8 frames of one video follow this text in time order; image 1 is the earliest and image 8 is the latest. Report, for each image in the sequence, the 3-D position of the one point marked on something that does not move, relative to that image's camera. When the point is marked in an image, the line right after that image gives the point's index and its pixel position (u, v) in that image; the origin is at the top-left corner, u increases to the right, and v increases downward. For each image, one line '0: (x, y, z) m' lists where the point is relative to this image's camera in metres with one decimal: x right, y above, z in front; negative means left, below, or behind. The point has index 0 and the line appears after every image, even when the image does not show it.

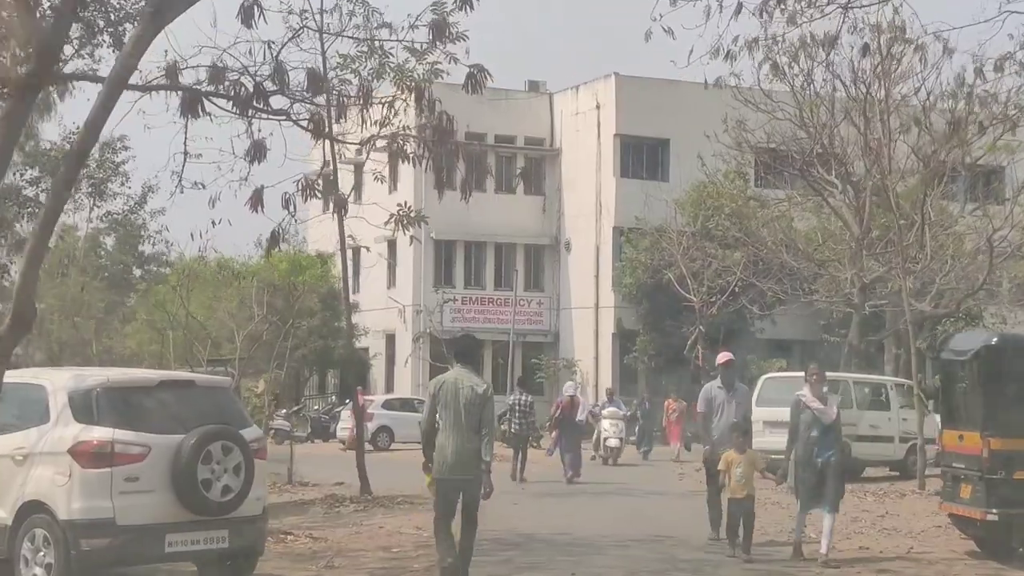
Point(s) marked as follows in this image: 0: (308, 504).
0: (-2.1, -2.3, +13.8) m
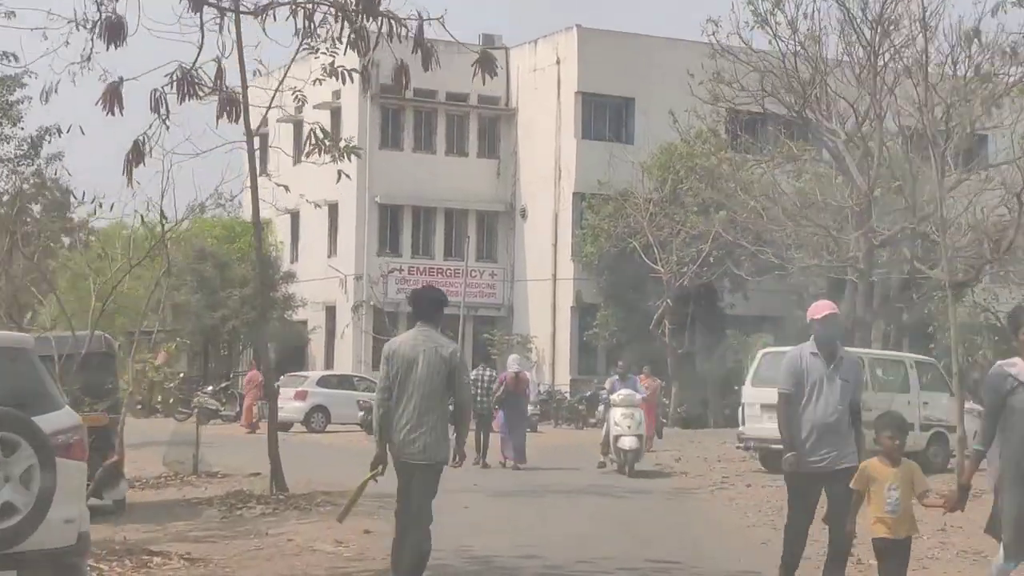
0: (-2.6, -1.8, +11.0) m
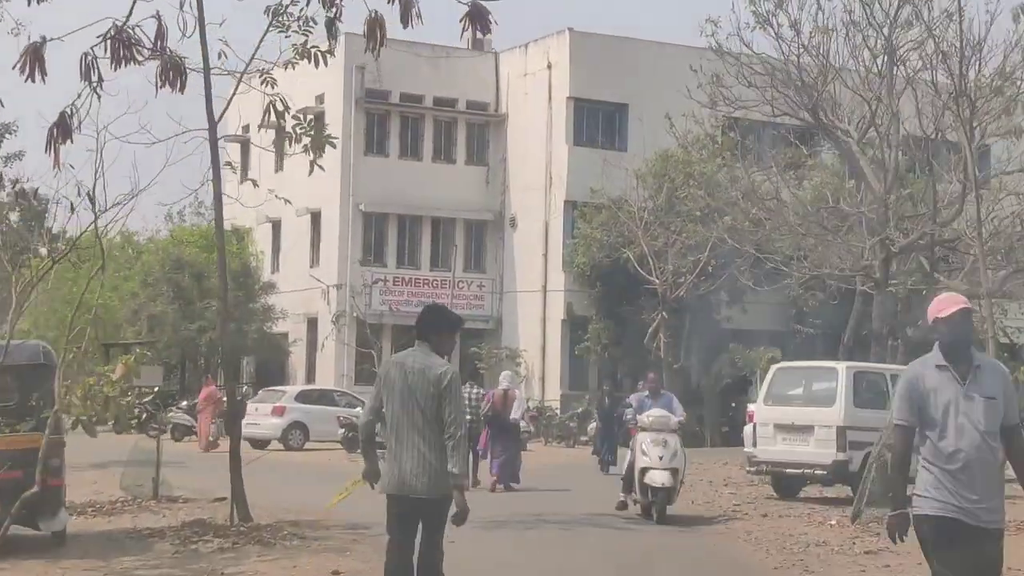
0: (-2.6, -1.8, +9.8) m
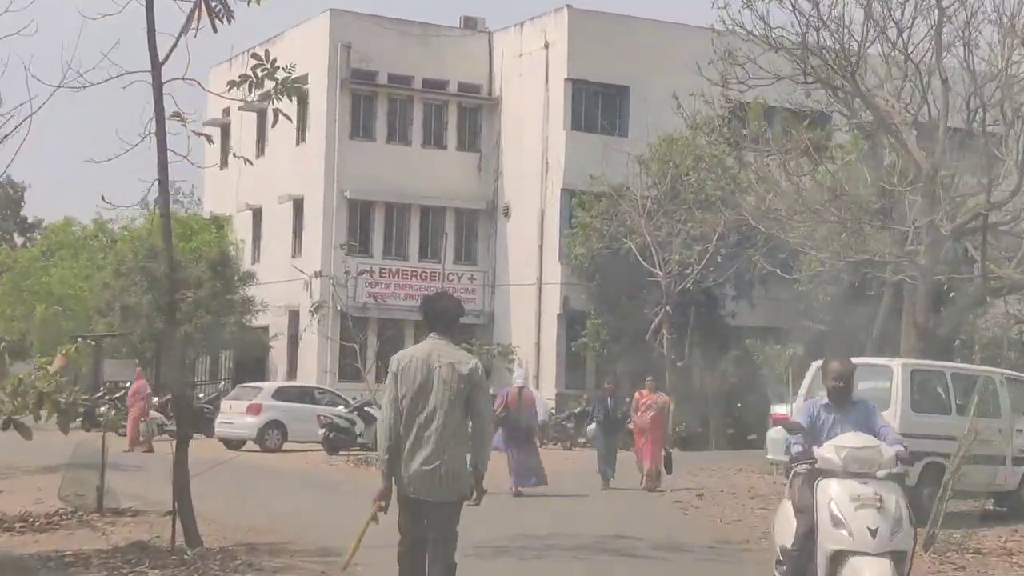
0: (-2.6, -1.7, +8.0) m
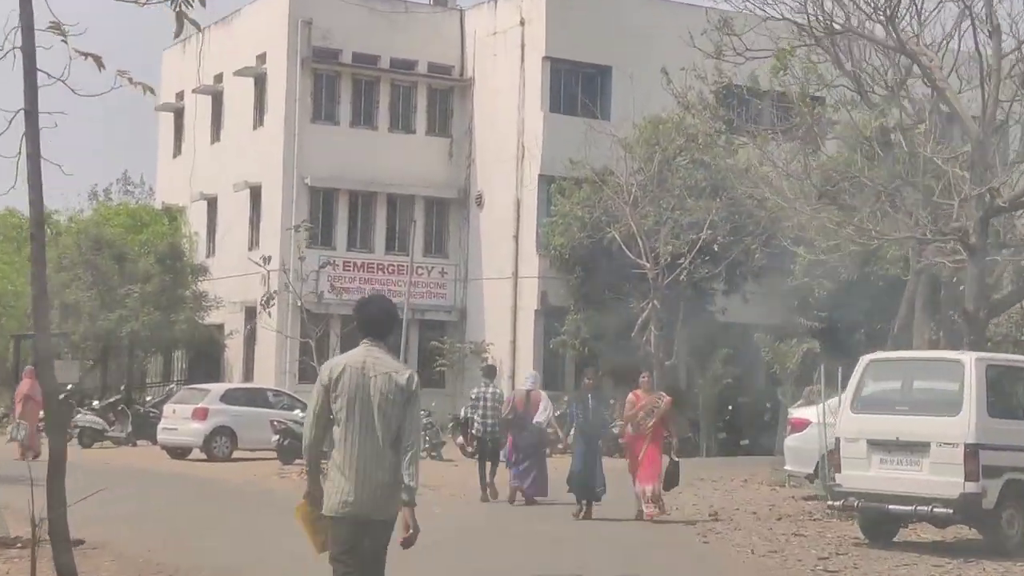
0: (-2.7, -1.5, +5.9) m
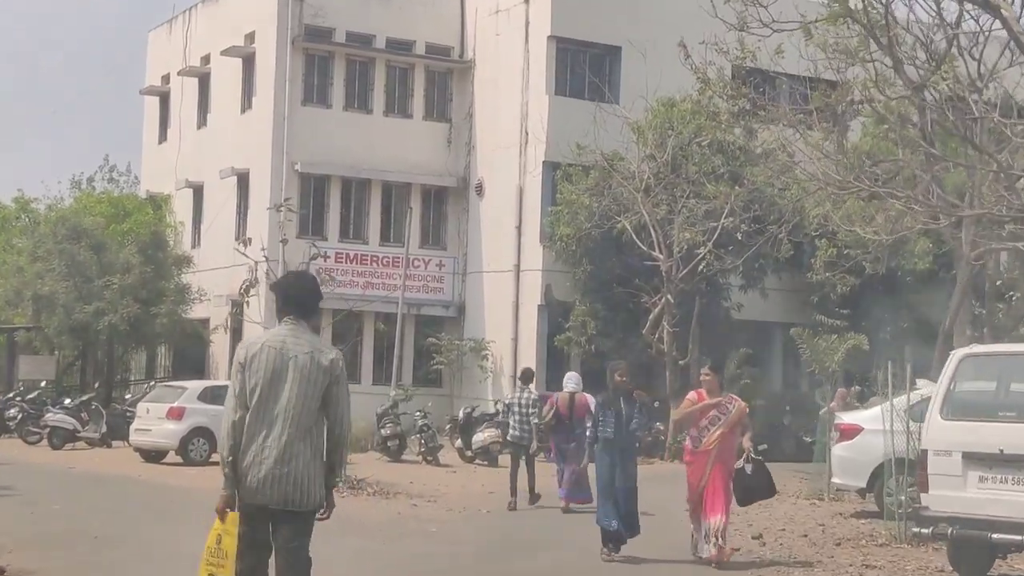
0: (-2.6, -1.4, +4.2) m
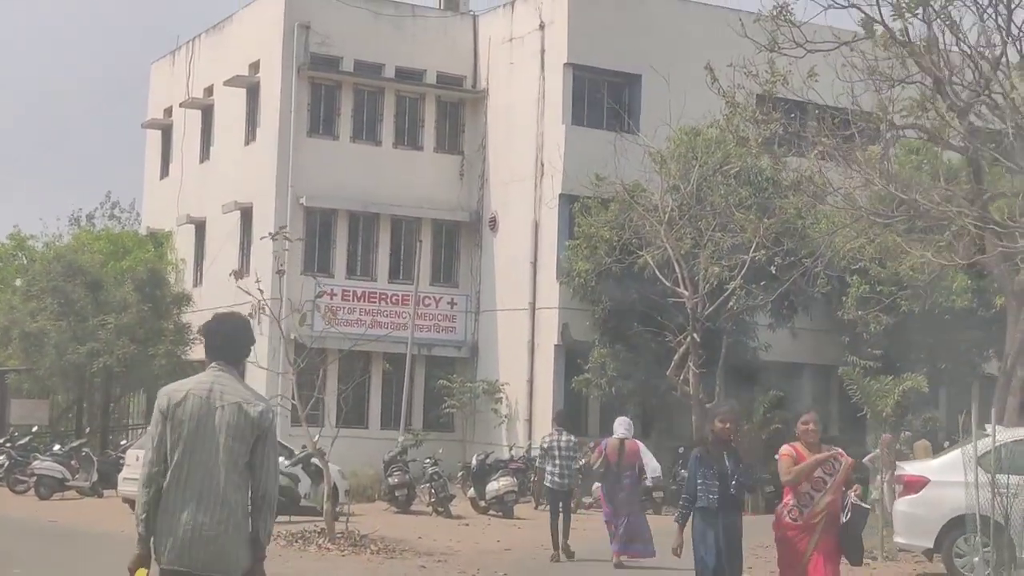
0: (-2.5, -1.4, +3.0) m
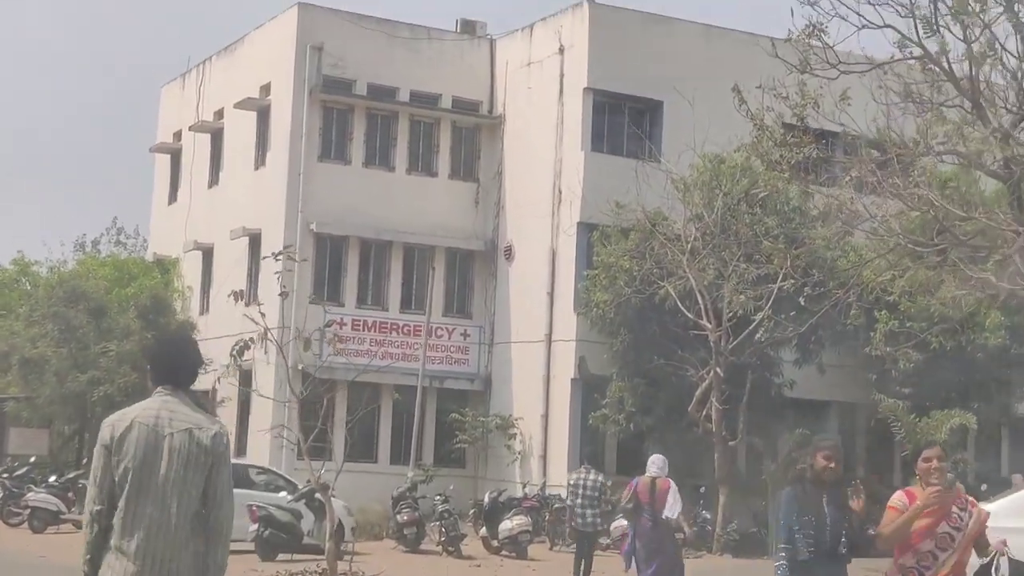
0: (-2.4, -1.3, +2.1) m
